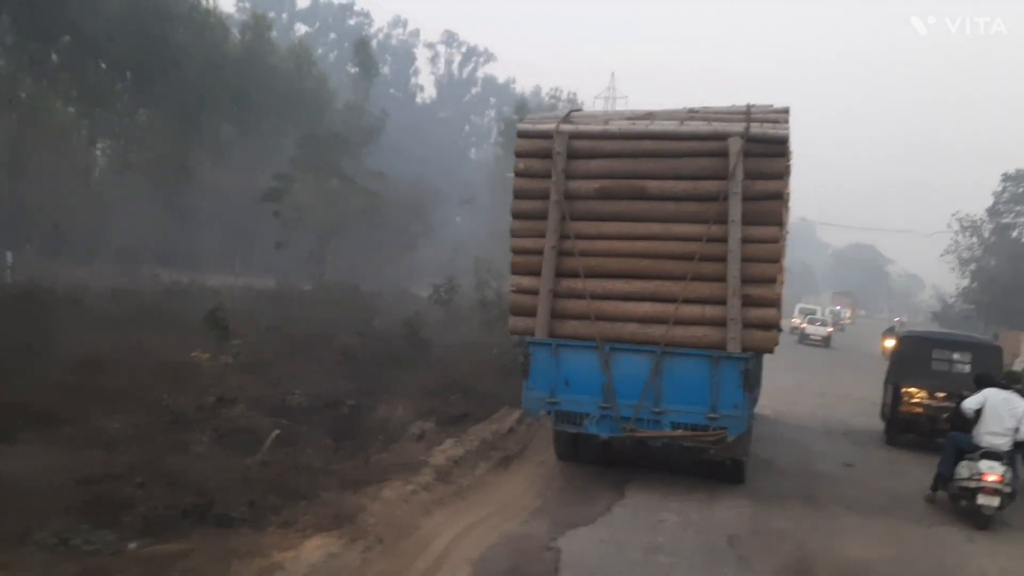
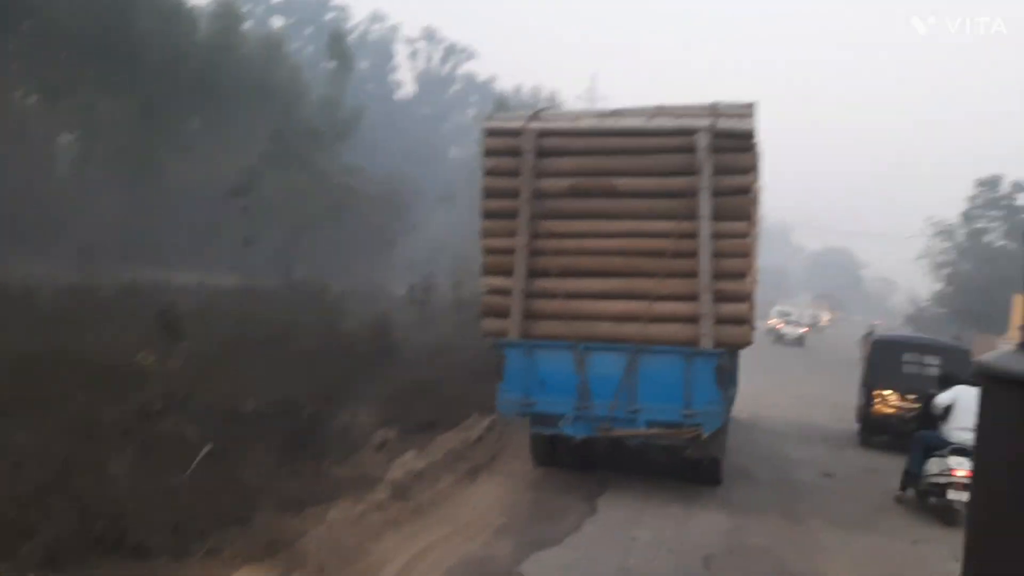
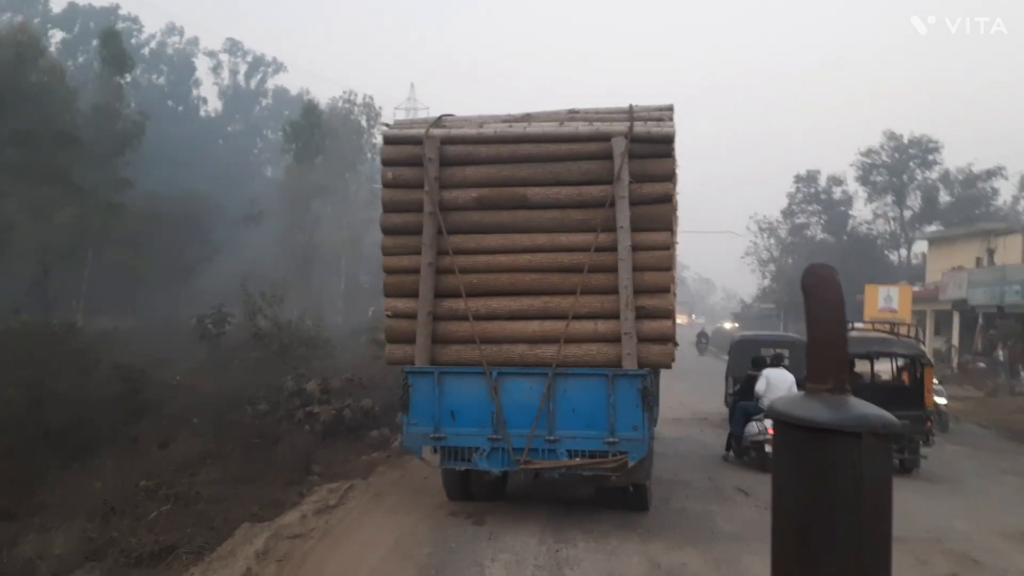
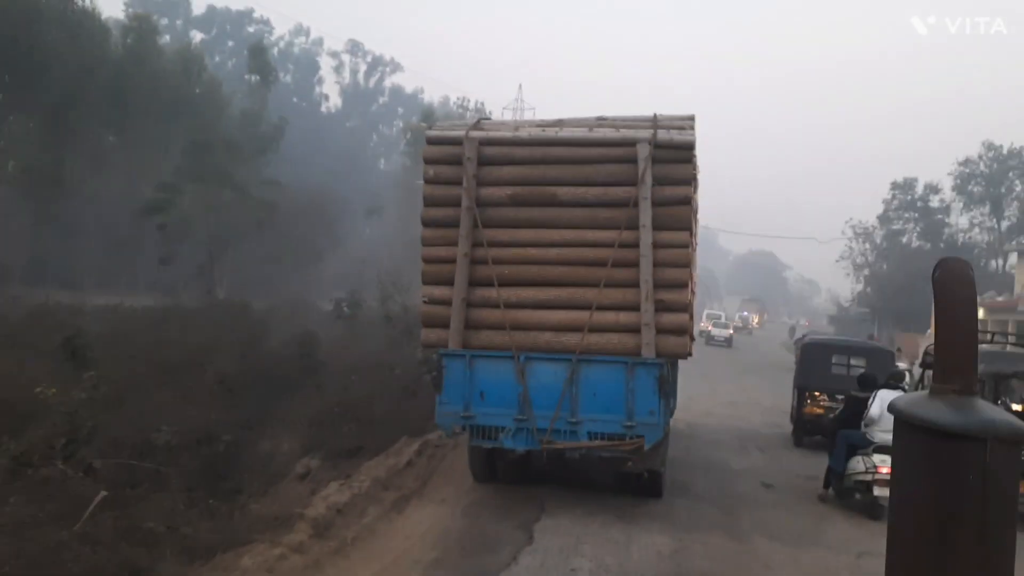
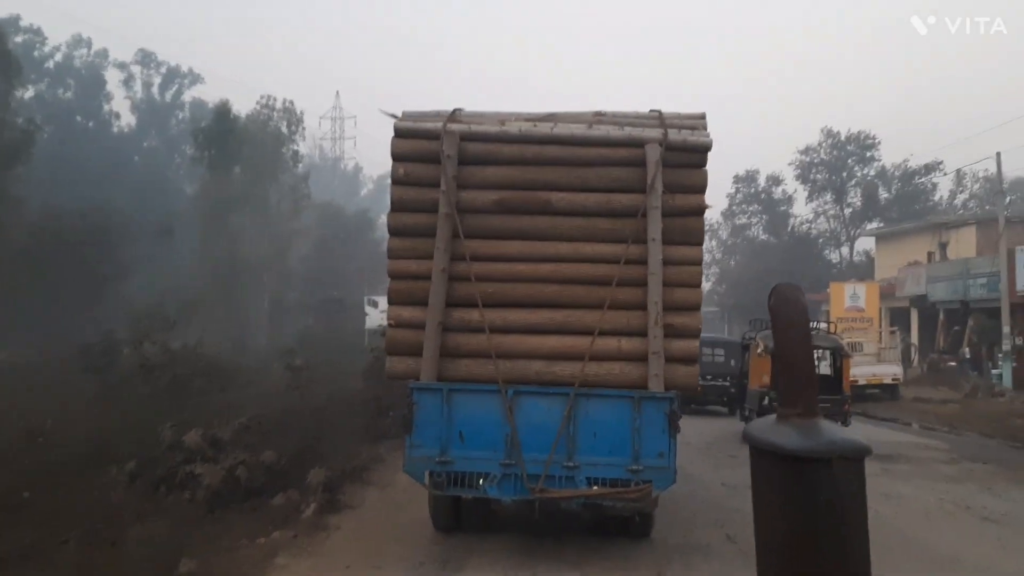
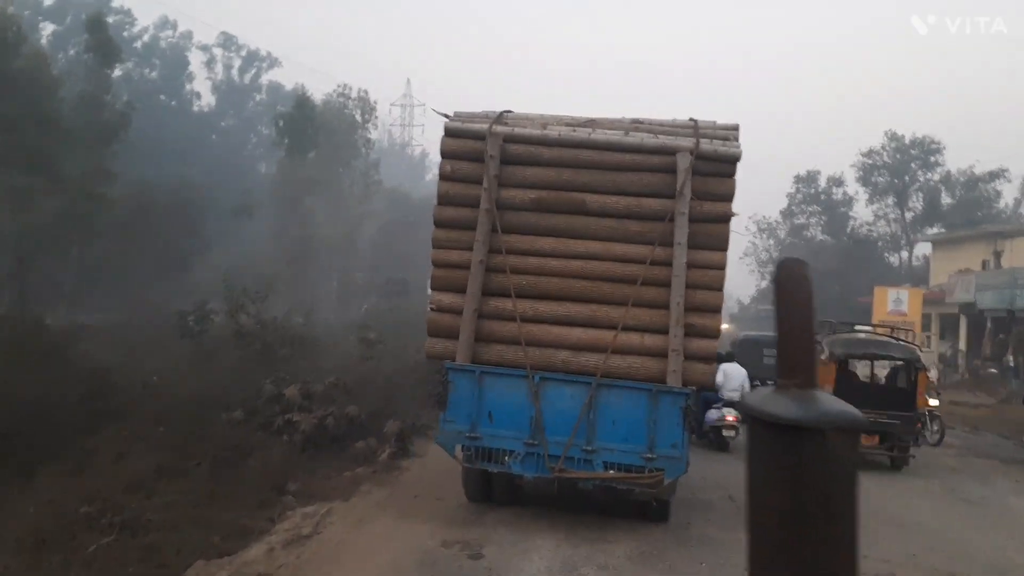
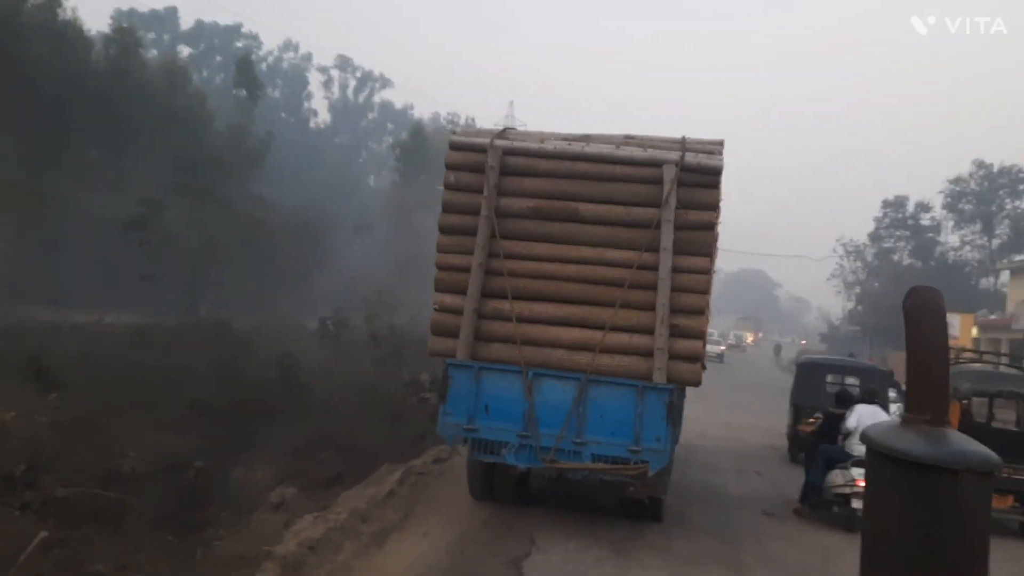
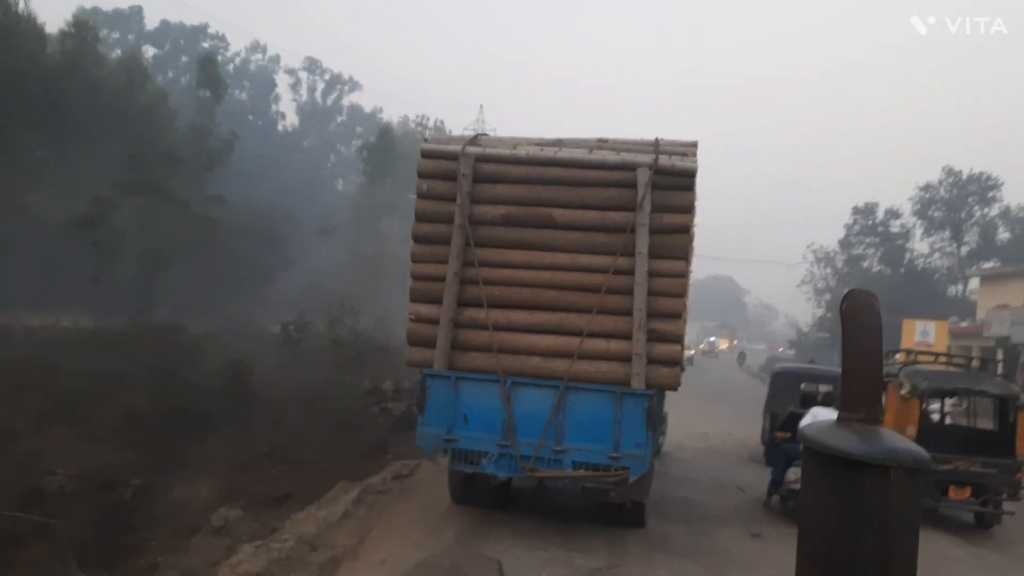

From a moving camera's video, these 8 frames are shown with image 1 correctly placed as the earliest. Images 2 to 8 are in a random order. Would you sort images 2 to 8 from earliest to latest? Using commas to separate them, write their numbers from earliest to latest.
2, 4, 7, 8, 3, 6, 5
